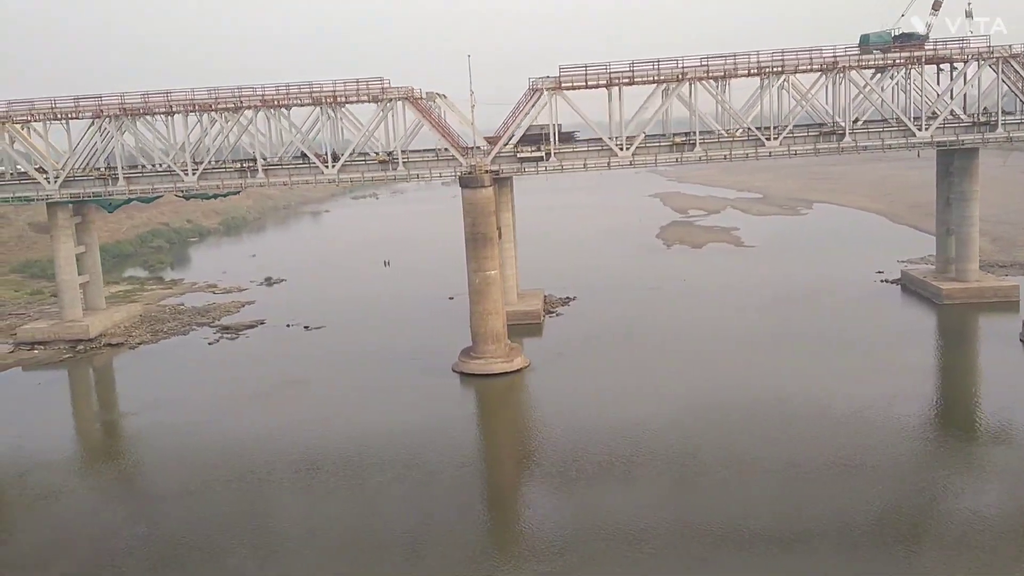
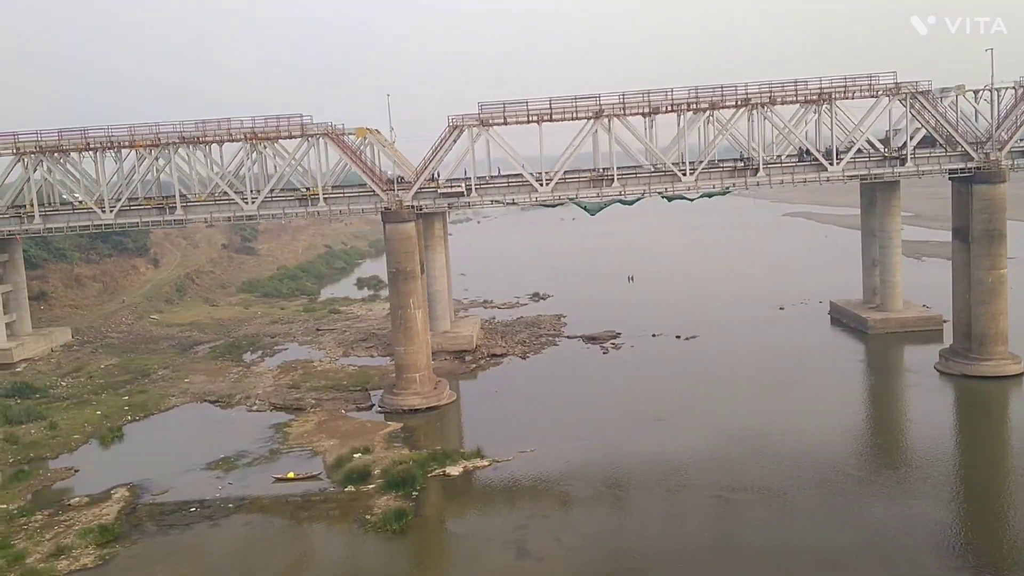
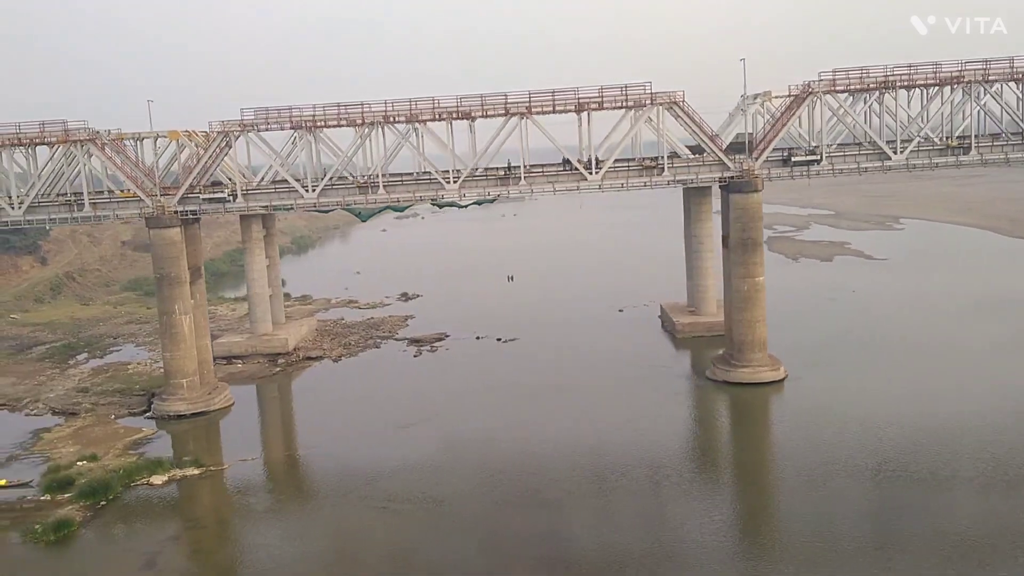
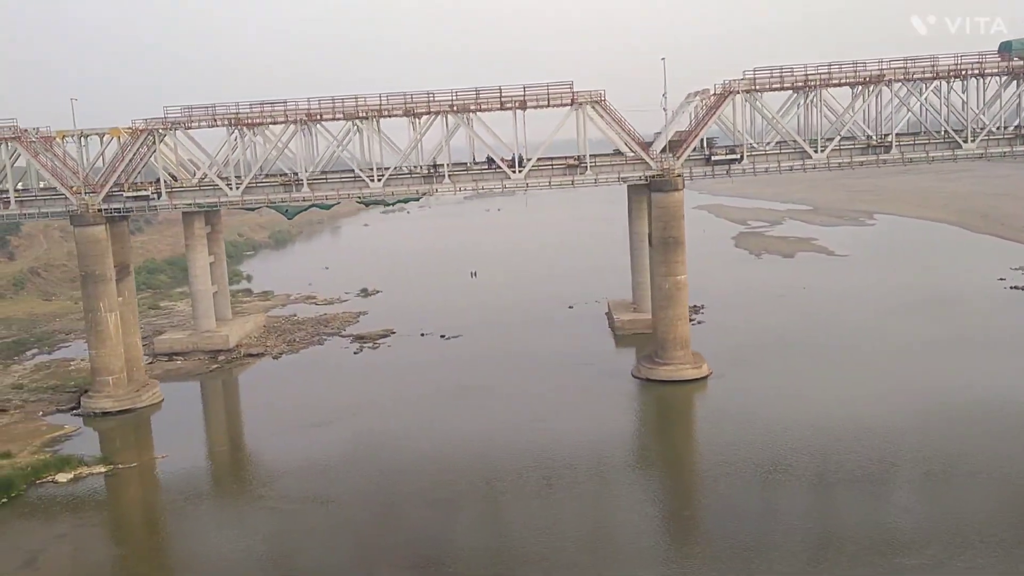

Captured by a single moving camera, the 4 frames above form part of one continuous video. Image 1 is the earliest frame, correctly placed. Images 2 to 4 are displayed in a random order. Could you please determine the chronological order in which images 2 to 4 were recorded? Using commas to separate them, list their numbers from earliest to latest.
4, 3, 2
